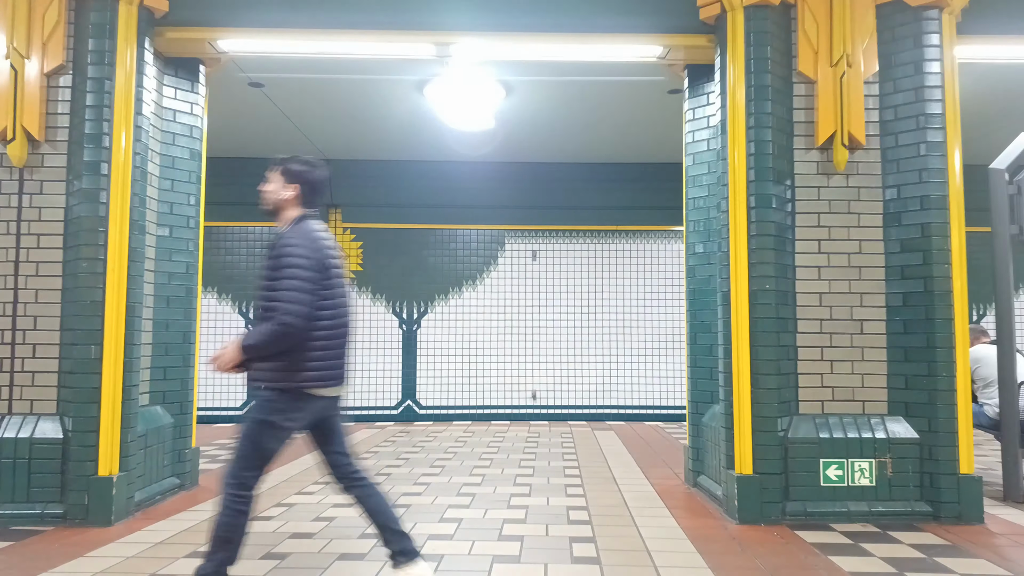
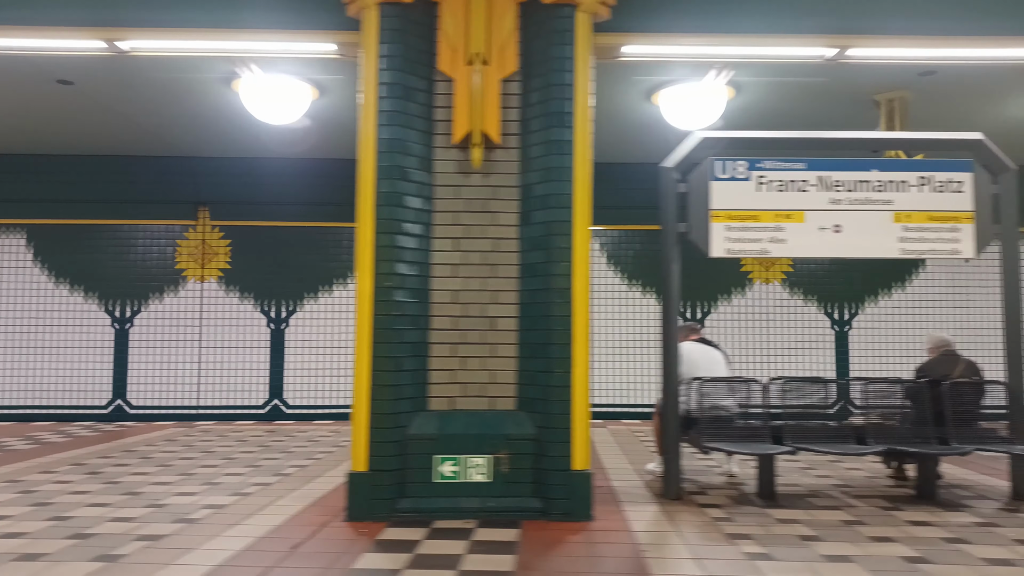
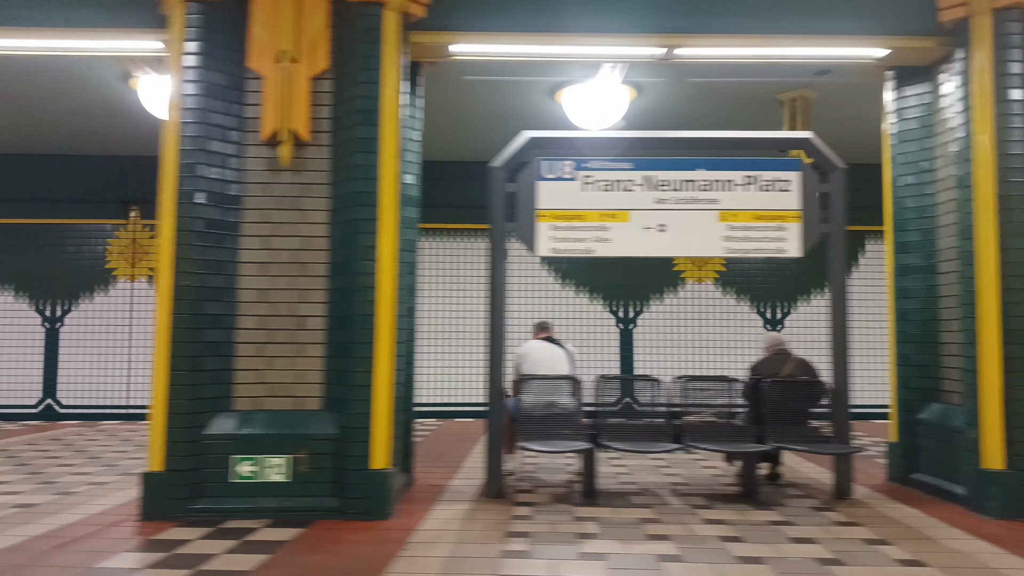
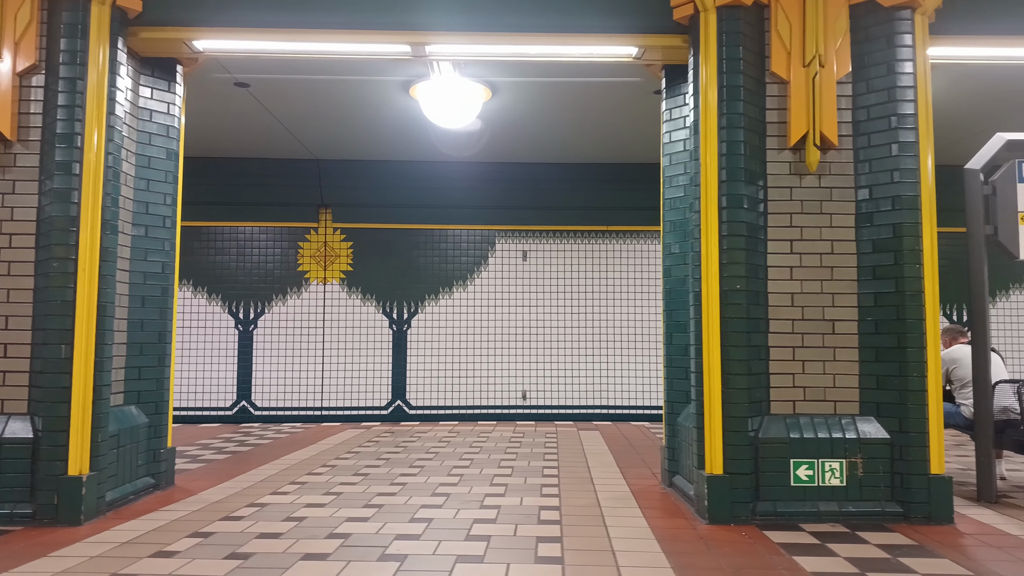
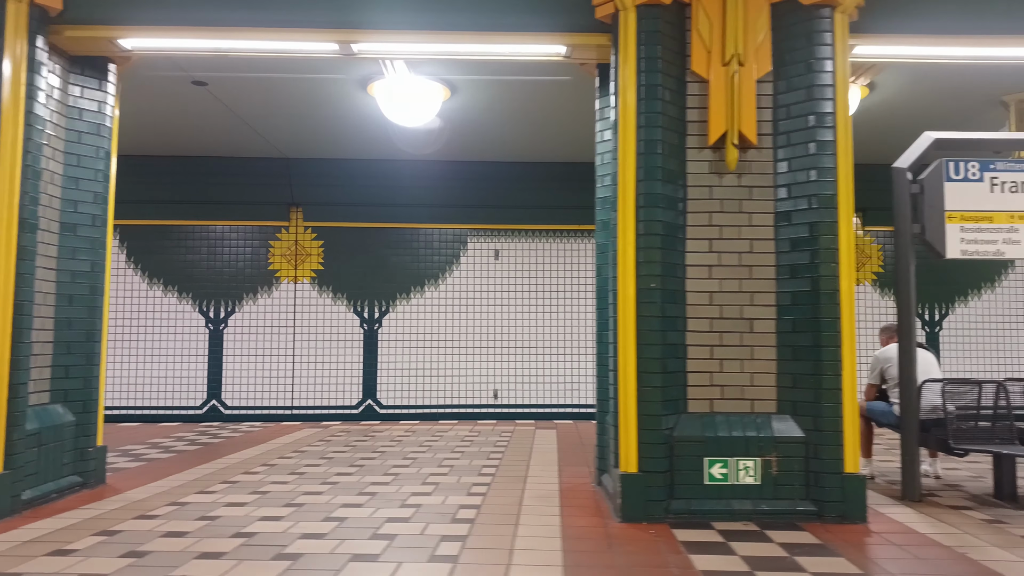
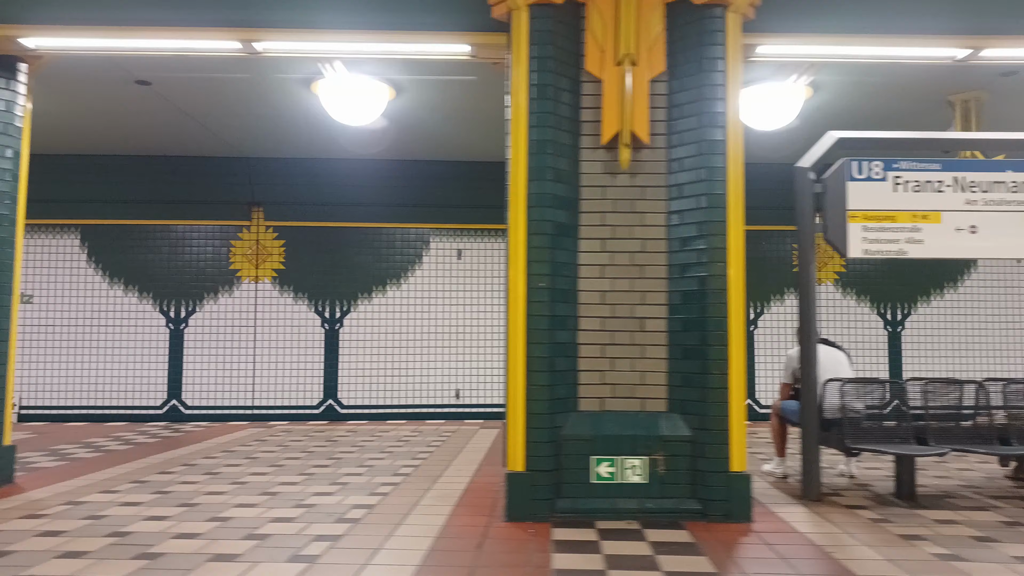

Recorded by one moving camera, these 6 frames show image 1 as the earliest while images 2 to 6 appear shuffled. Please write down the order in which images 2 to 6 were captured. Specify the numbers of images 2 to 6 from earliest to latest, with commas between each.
4, 5, 6, 2, 3
